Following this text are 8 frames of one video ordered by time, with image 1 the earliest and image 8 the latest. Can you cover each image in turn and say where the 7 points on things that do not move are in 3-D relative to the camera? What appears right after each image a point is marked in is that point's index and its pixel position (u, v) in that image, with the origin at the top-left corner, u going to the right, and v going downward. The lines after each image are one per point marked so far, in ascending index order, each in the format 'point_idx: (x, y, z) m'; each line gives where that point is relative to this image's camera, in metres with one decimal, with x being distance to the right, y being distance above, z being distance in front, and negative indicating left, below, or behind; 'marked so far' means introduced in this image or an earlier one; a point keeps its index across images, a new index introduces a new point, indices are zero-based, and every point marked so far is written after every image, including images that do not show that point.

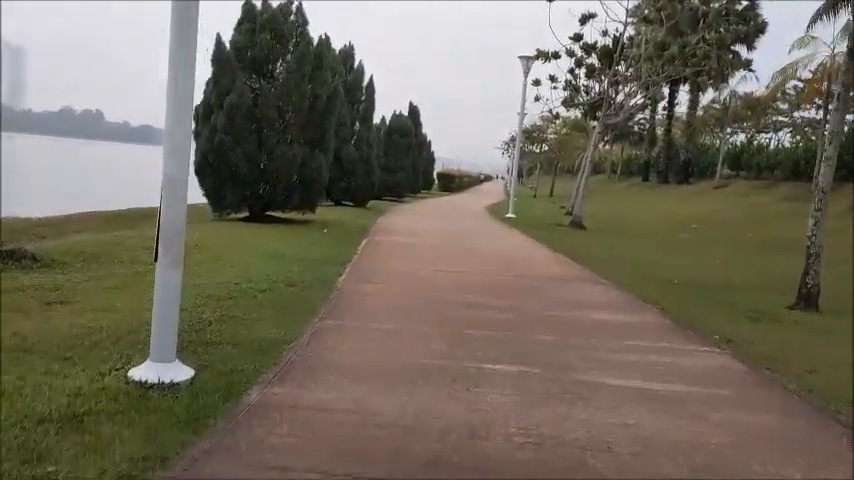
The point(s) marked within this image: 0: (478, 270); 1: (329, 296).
0: (+0.8, -0.4, +10.4) m
1: (-1.1, -0.6, +7.5) m
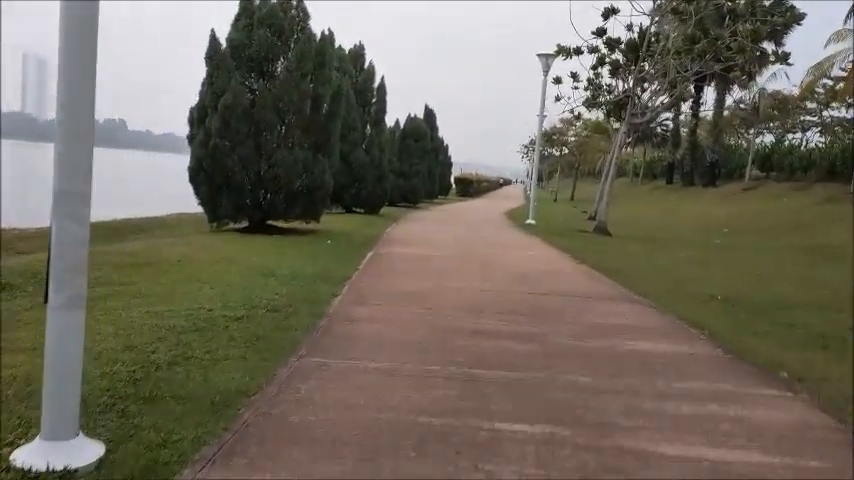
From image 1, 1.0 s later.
0: (+0.9, -0.6, +9.3) m
1: (-1.0, -0.8, +6.3) m
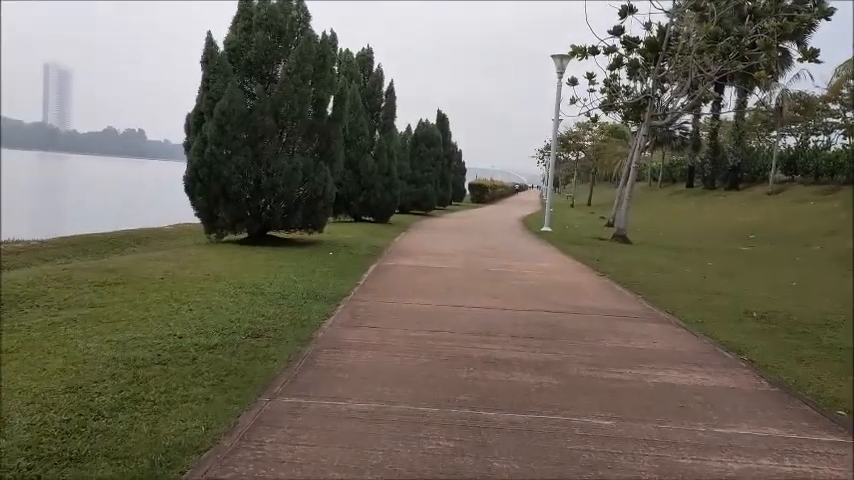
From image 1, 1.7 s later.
0: (+1.0, -0.8, +8.5) m
1: (-1.0, -0.9, +5.6) m
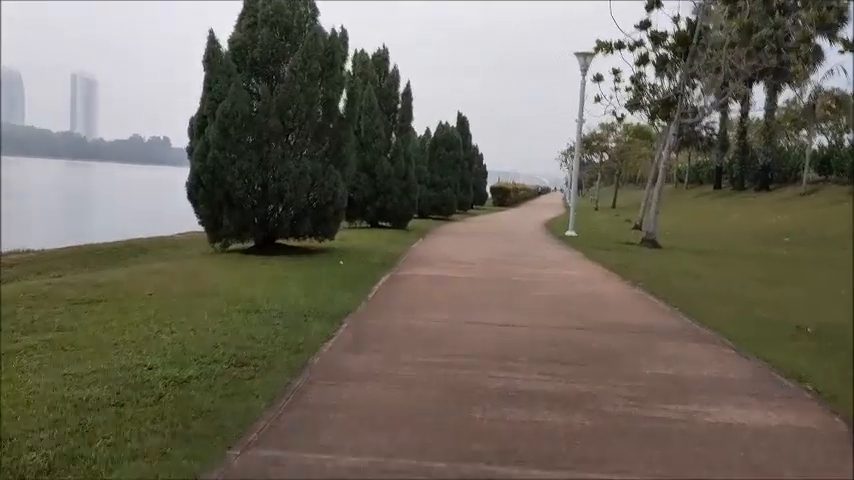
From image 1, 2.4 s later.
0: (+1.1, -0.9, +7.6) m
1: (-1.0, -1.0, +4.8) m
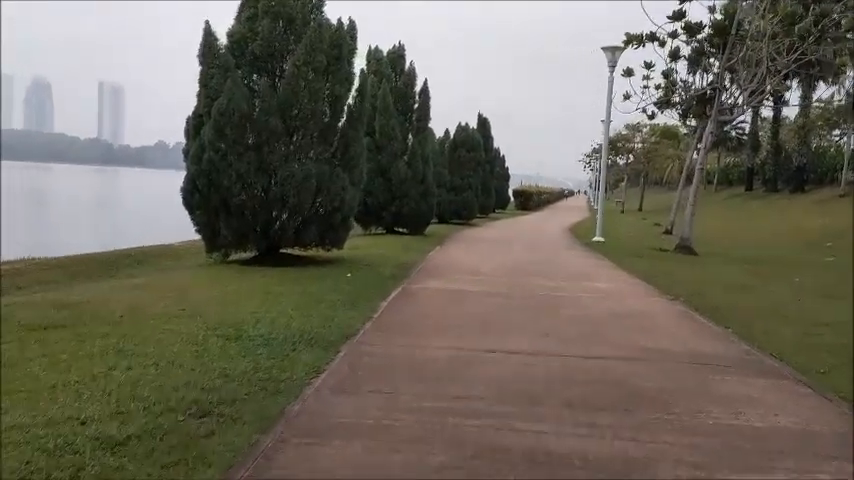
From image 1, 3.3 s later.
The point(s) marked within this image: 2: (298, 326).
0: (+1.2, -1.0, +6.5) m
1: (-1.0, -1.1, +3.8) m
2: (-1.3, -0.8, +6.8) m
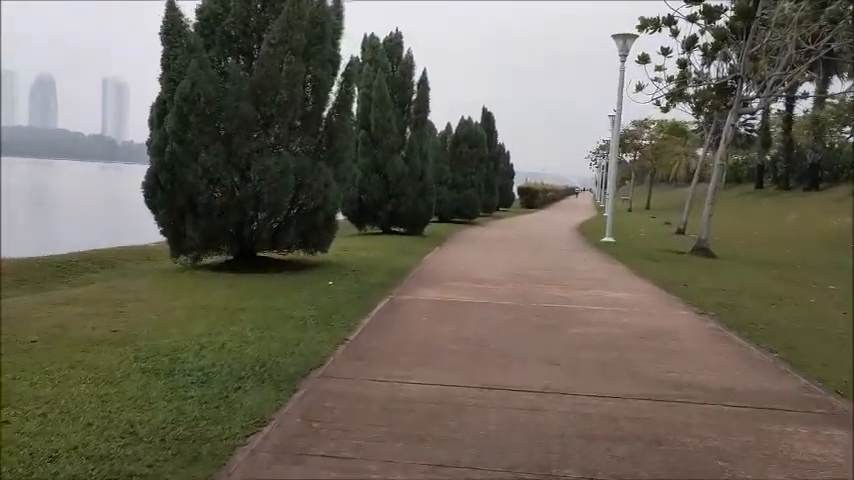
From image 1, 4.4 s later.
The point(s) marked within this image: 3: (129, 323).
0: (+1.1, -1.1, +5.2) m
1: (-1.1, -1.2, +2.5) m
2: (-1.4, -0.9, +5.5) m
3: (-2.7, -0.7, +6.1) m
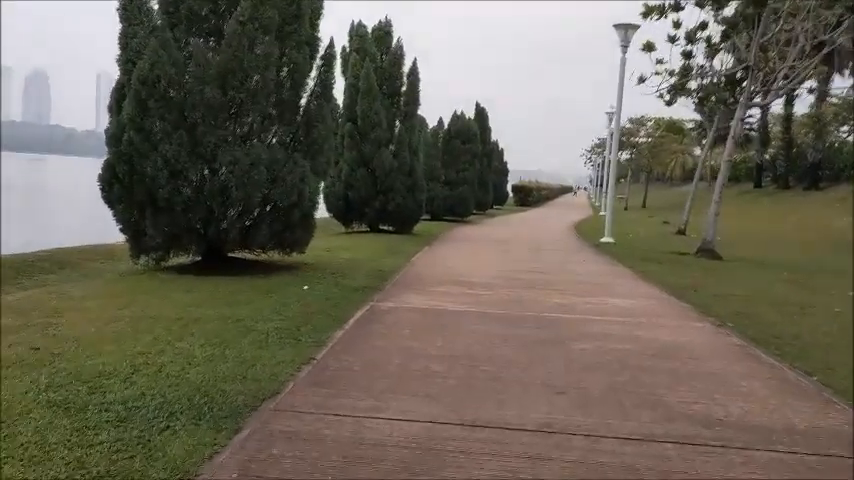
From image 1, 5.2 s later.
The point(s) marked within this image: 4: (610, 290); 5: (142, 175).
0: (+1.0, -1.1, +4.3) m
1: (-1.2, -1.2, +1.6) m
2: (-1.5, -0.9, +4.6) m
3: (-2.8, -0.7, +5.2) m
4: (+2.6, -0.7, +9.7) m
5: (-3.5, +0.8, +8.5) m
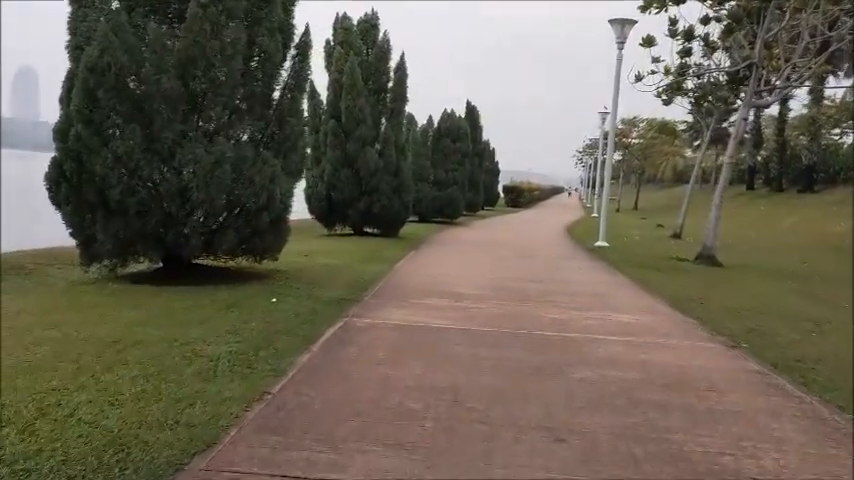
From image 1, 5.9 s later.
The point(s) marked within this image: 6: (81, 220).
0: (+0.8, -1.2, +3.5) m
1: (-1.3, -1.3, +0.8) m
2: (-1.7, -1.0, +3.7) m
3: (-3.0, -0.8, +4.3) m
4: (+2.4, -0.8, +8.9) m
5: (-3.7, +0.7, +7.6) m
6: (-4.0, +0.2, +7.9) m
